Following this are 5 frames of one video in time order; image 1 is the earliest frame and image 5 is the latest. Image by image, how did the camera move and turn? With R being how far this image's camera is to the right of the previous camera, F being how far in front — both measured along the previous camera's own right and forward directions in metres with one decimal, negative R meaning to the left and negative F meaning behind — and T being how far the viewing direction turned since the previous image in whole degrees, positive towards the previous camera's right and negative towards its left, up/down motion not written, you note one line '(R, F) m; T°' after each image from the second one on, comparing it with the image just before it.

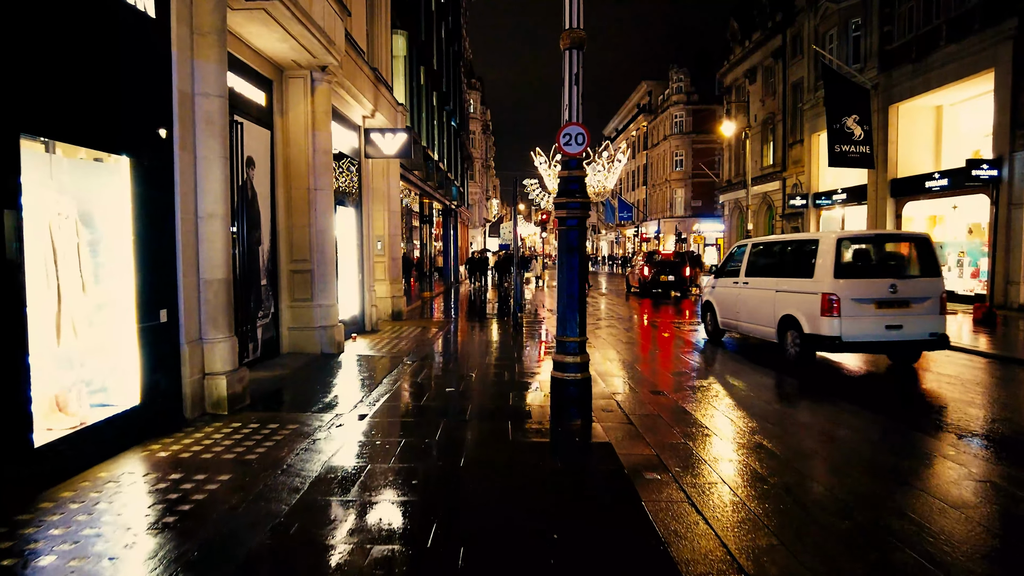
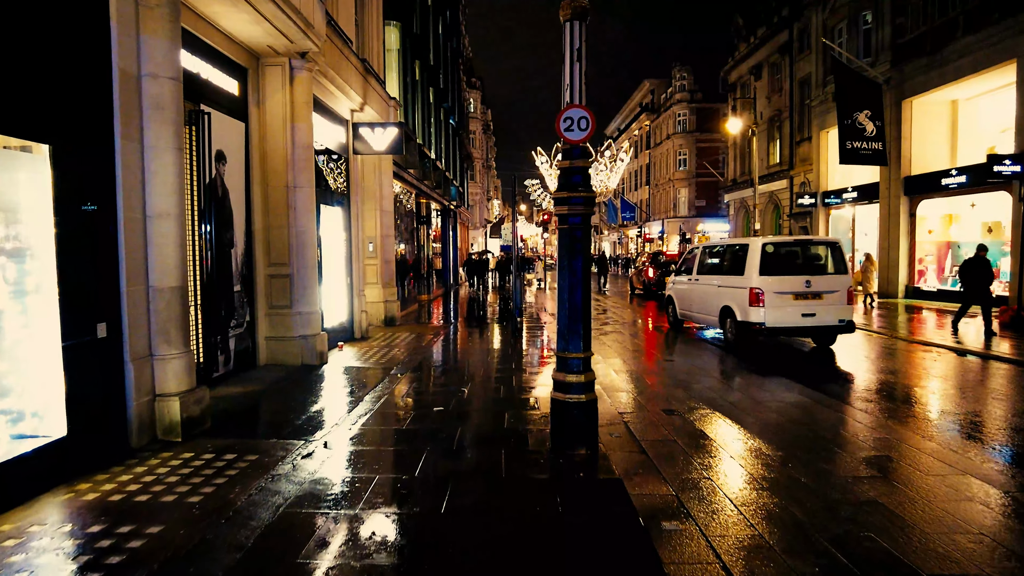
(+0.1, +0.9) m; 0°
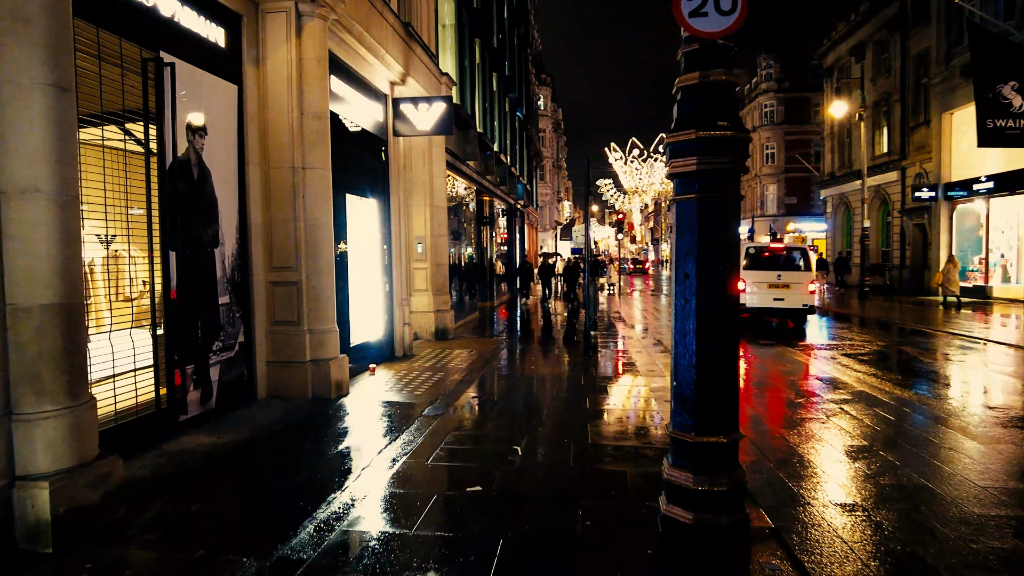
(0.0, +2.6) m; -6°
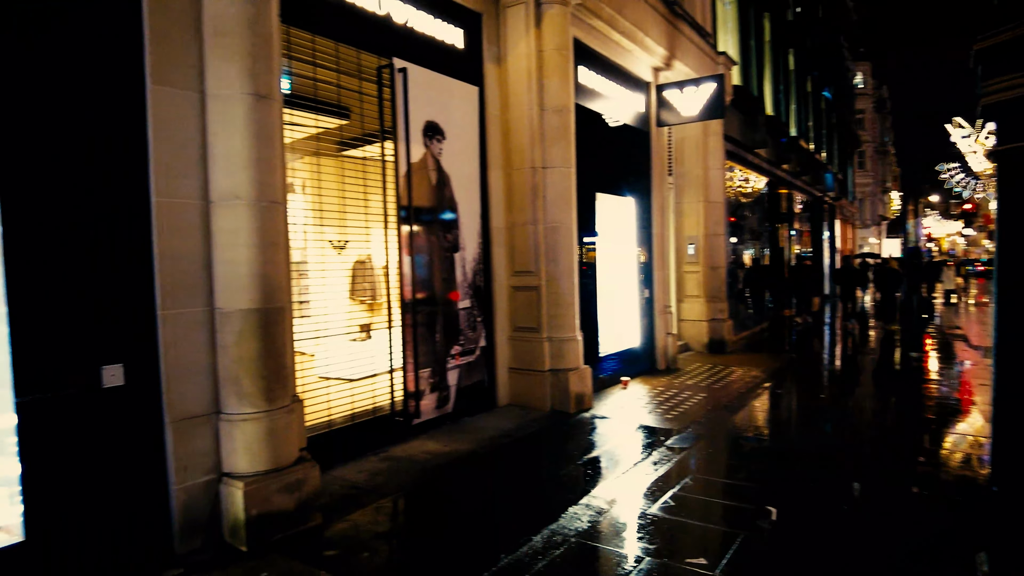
(+0.4, +1.0) m; -26°
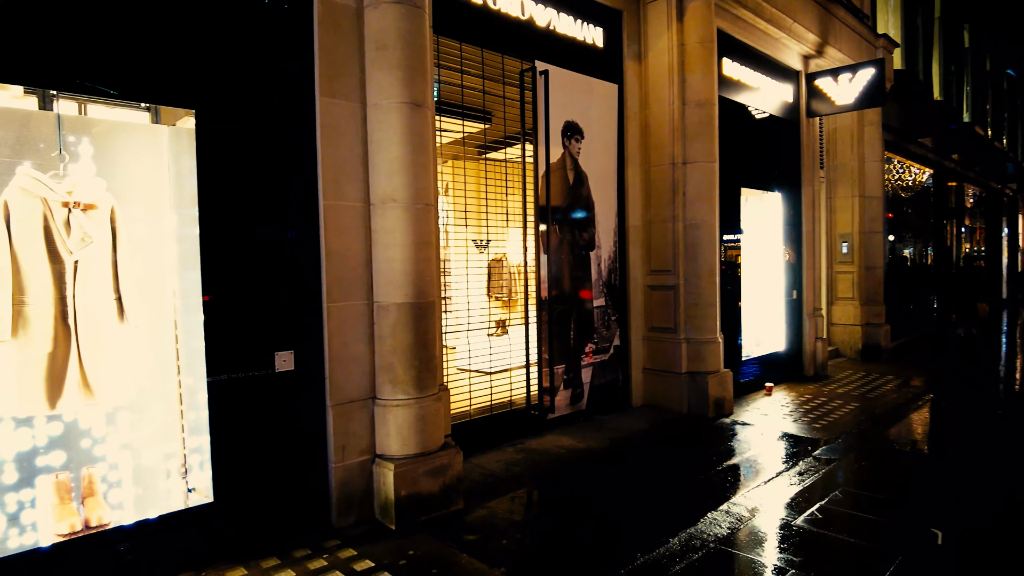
(-0.1, -0.1) m; -11°
